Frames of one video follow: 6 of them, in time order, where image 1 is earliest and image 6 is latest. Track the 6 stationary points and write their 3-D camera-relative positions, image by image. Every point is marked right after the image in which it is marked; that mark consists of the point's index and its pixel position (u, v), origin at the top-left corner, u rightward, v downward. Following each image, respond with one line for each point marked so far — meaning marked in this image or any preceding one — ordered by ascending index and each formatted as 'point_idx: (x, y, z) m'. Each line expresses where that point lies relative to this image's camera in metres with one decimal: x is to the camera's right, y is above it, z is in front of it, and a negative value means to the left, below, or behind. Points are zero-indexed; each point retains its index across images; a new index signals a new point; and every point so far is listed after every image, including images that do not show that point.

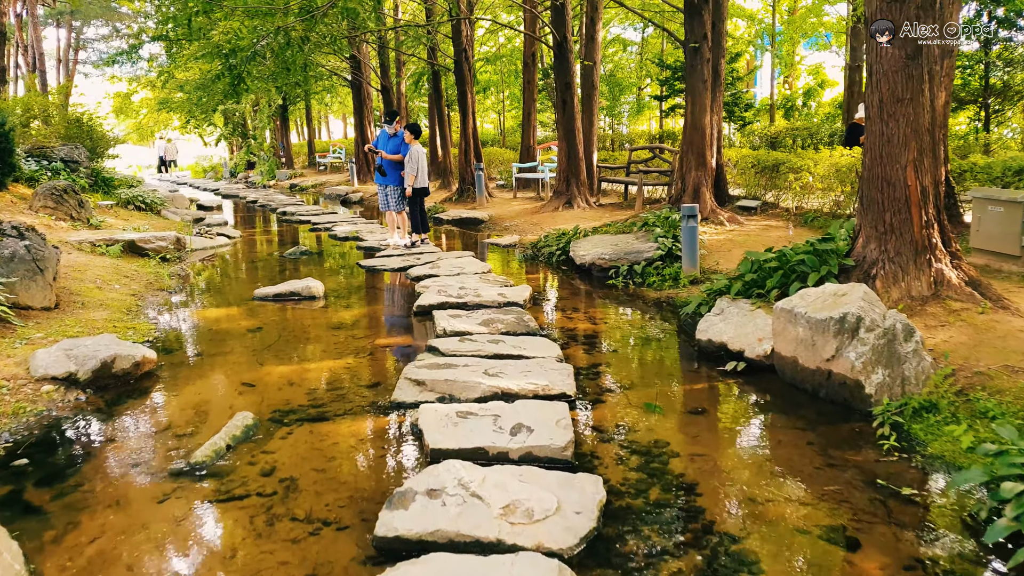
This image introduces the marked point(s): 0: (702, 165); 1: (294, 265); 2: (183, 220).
0: (+1.9, +1.2, +9.5) m
1: (-2.3, +0.2, +10.0) m
2: (-5.3, +1.1, +15.2) m
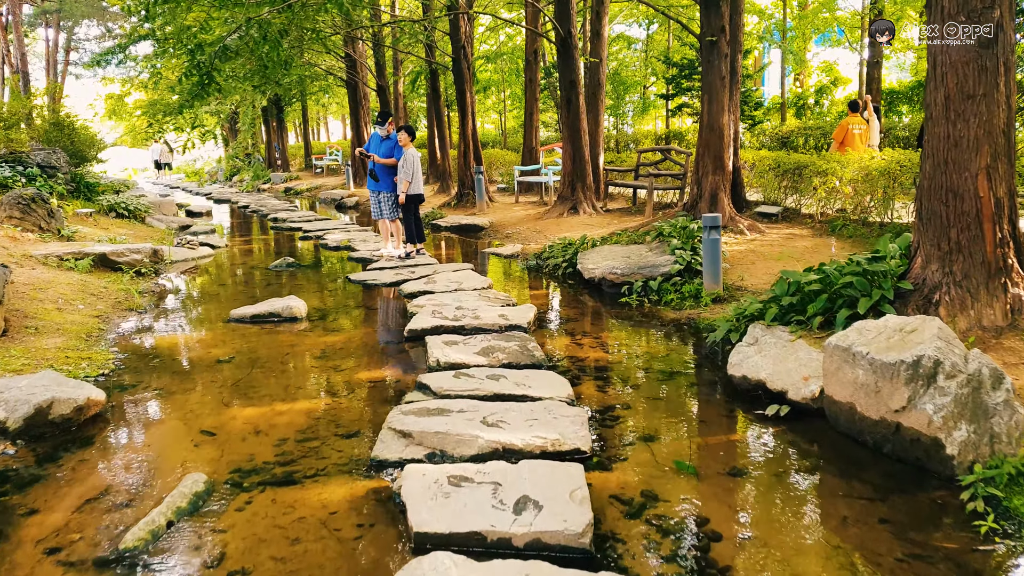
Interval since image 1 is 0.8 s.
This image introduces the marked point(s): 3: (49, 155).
0: (+1.9, +1.1, +8.8) m
1: (-2.3, +0.1, +9.3) m
2: (-5.2, +0.9, +14.5) m
3: (-6.4, +1.8, +13.2) m
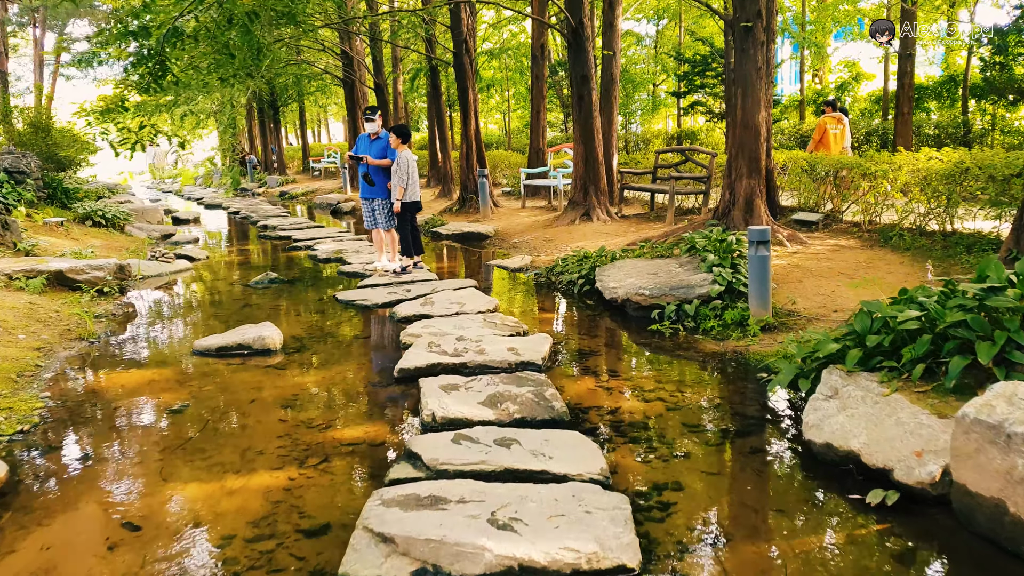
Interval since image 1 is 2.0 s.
0: (+2.0, +1.0, +7.8) m
1: (-2.2, -0.1, +8.3) m
2: (-5.1, +0.7, +13.6) m
3: (-6.3, +1.7, +12.2) m
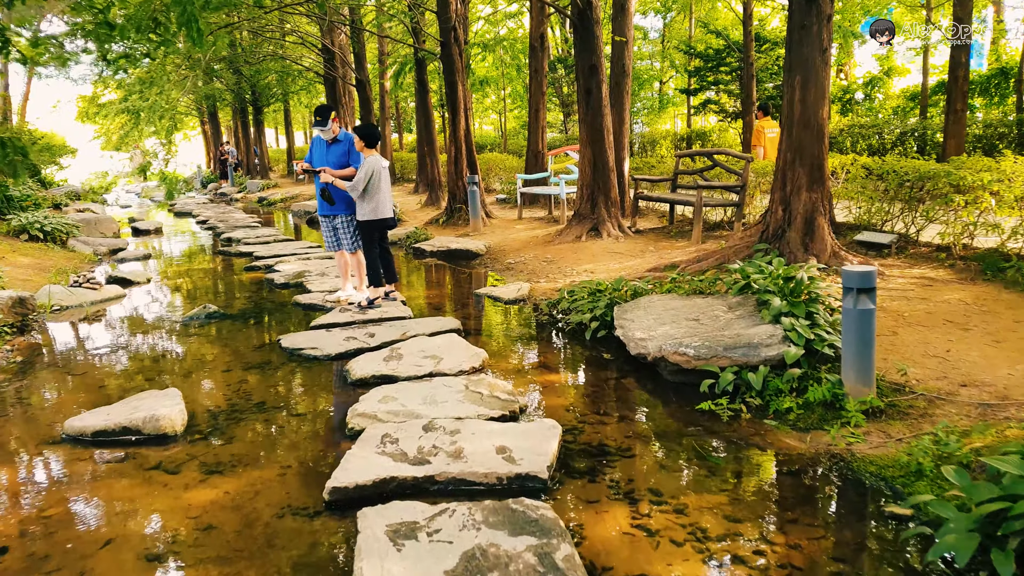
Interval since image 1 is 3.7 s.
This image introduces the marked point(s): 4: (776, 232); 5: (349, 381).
0: (+1.9, +0.7, +6.1) m
1: (-2.2, -0.3, +6.6) m
2: (-5.2, +0.4, +11.9) m
3: (-6.3, +1.4, +10.5) m
4: (+1.8, +0.4, +6.3) m
5: (-0.9, -0.5, +5.0) m
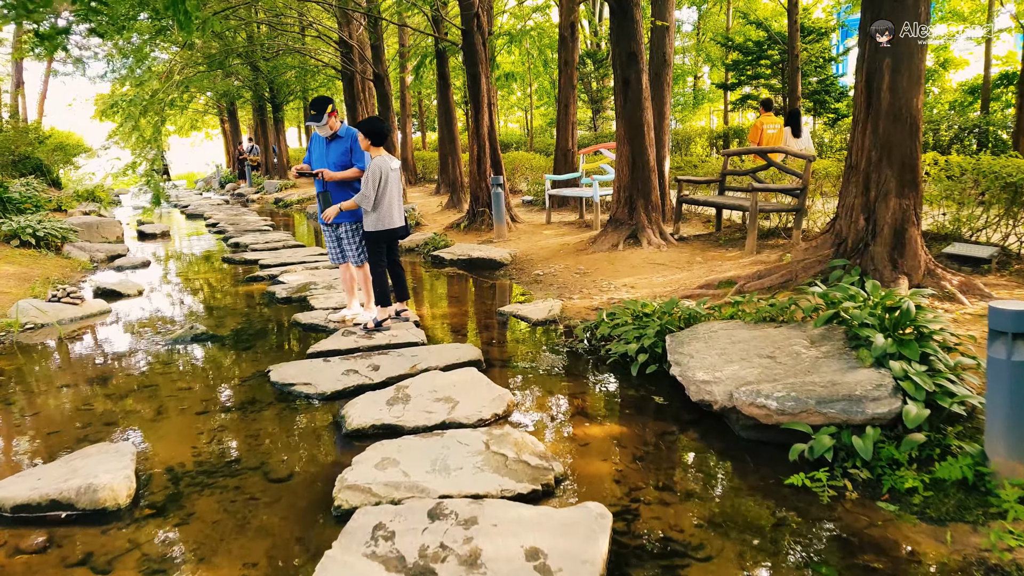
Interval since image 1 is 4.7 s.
0: (+2.1, +0.5, +5.1) m
1: (-2.0, -0.5, +5.7) m
2: (-4.9, +0.3, +11.0) m
3: (-6.1, +1.3, +9.7) m
4: (+1.9, +0.3, +5.3) m
5: (-0.7, -0.6, +4.1) m
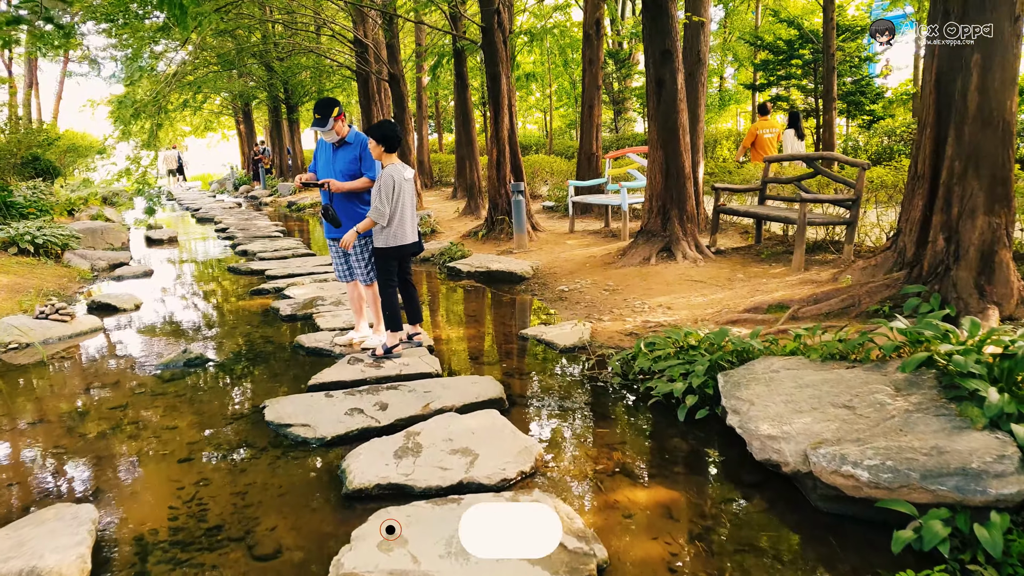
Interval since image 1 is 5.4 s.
0: (+2.2, +0.4, +4.4) m
1: (-1.9, -0.6, +5.1) m
2: (-4.6, +0.2, +10.5) m
3: (-5.8, +1.2, +9.2) m
4: (+2.1, +0.1, +4.6) m
5: (-0.6, -0.7, +3.5) m
